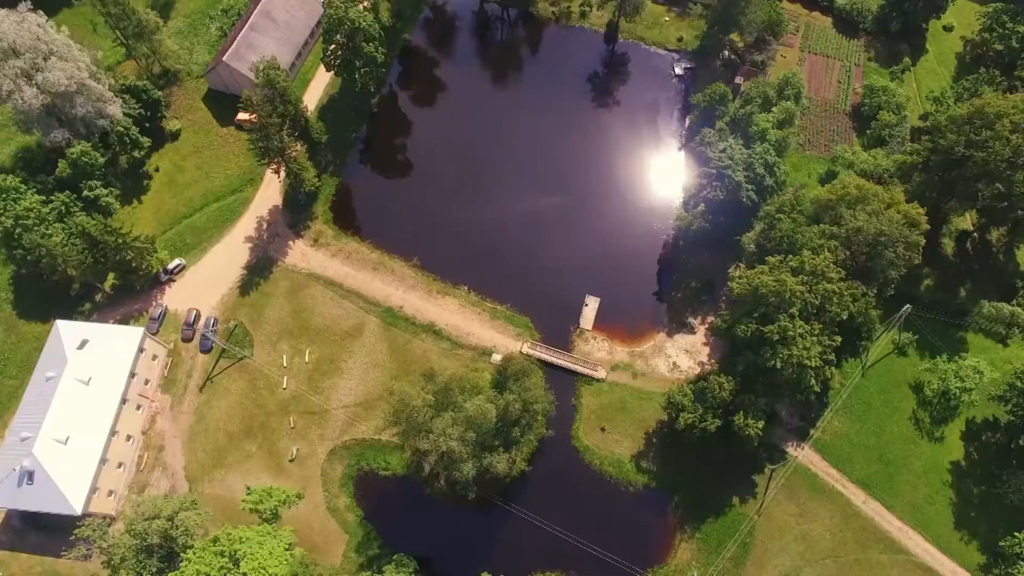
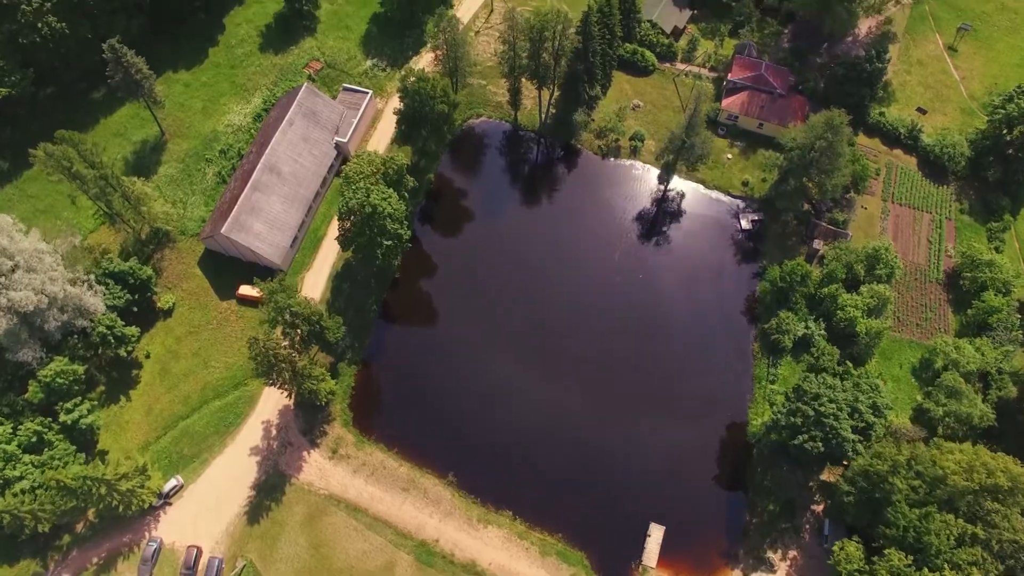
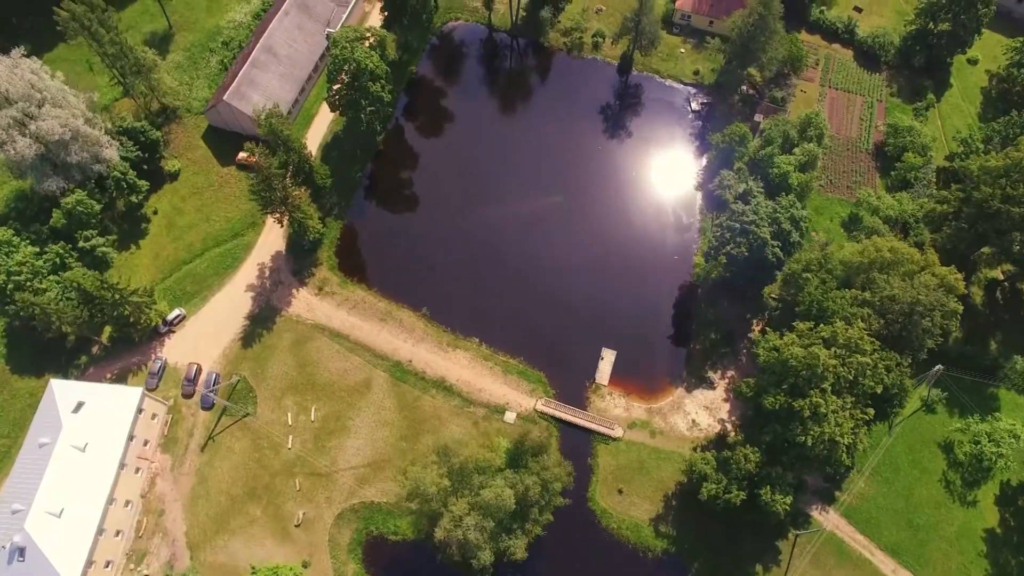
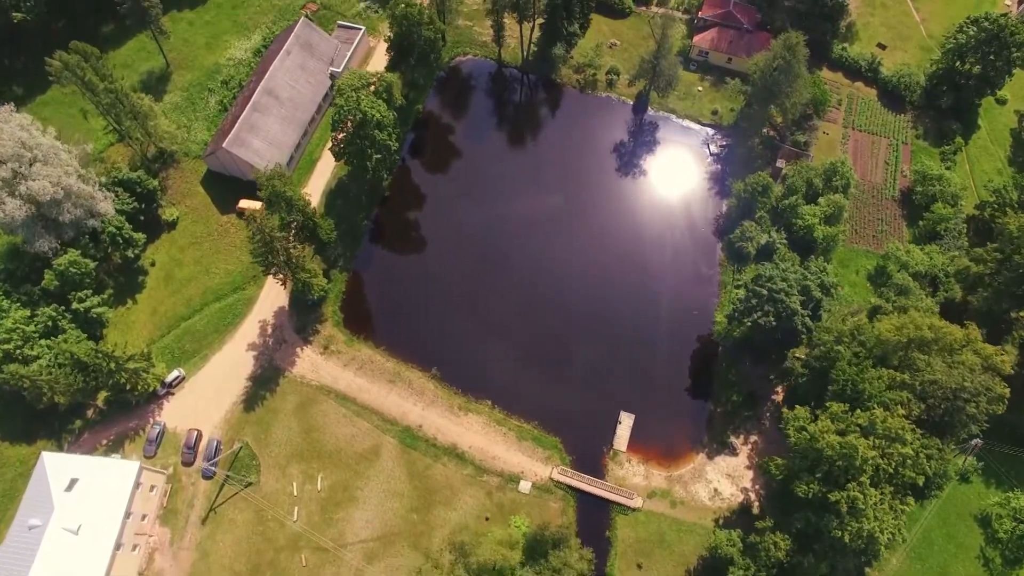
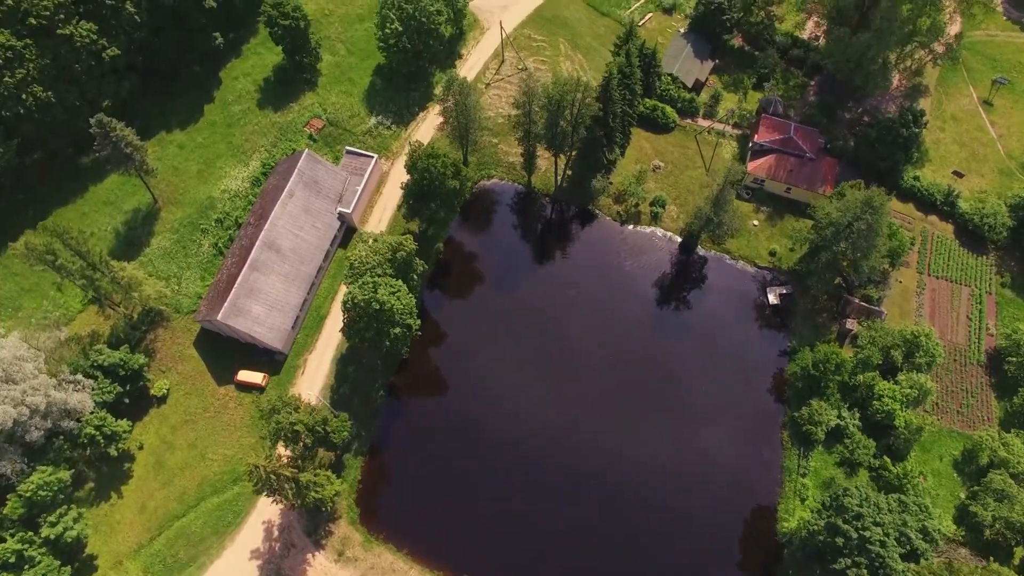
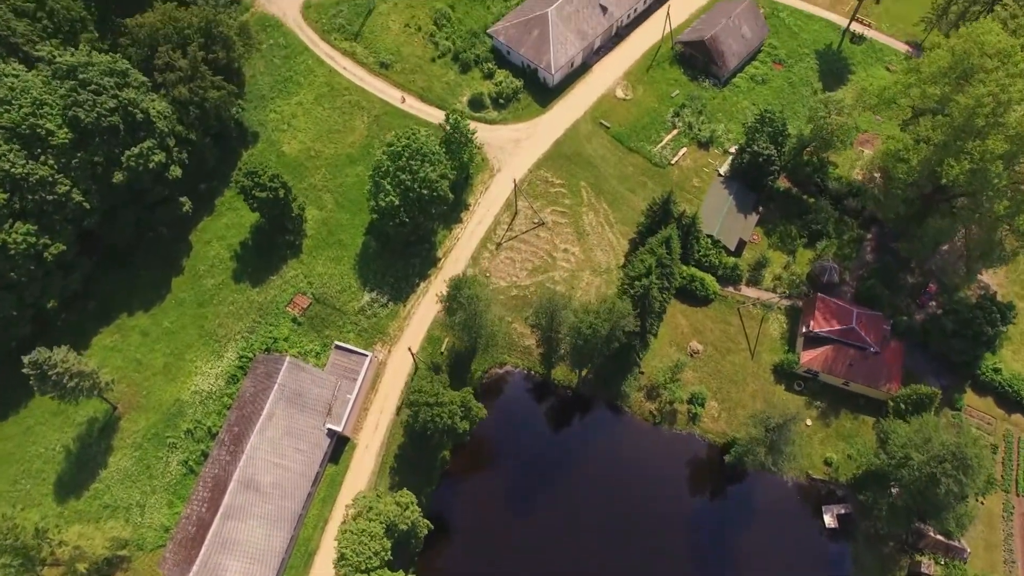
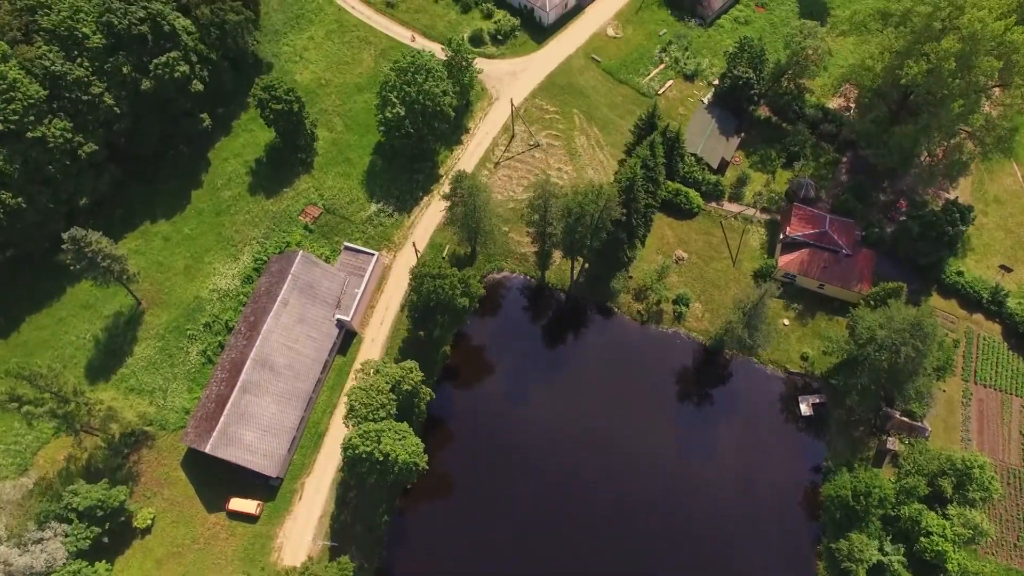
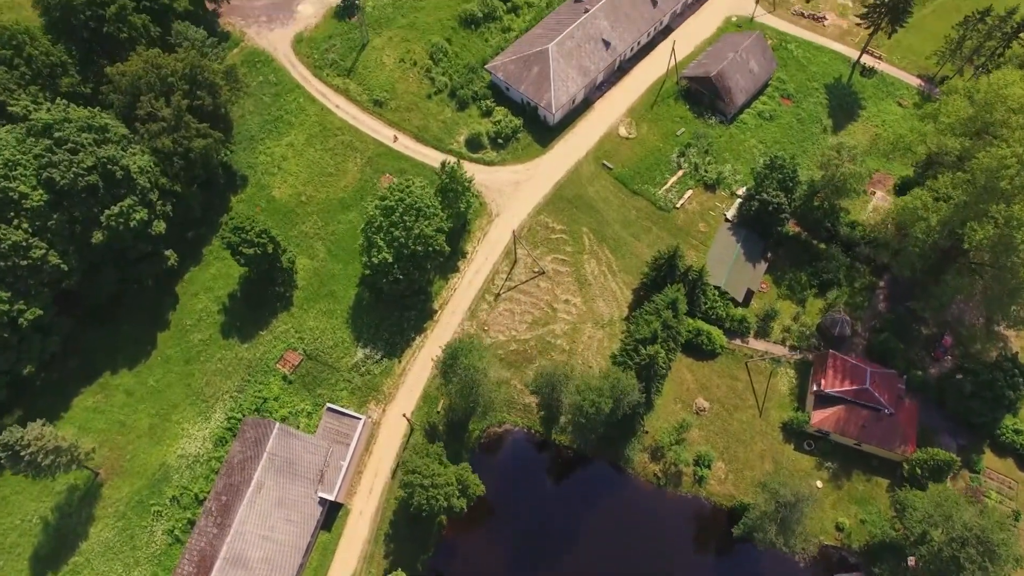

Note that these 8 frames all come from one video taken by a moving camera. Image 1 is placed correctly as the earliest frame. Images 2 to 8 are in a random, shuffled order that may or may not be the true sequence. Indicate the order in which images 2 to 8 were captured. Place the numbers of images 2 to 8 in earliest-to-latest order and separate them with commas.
3, 4, 2, 5, 7, 6, 8
